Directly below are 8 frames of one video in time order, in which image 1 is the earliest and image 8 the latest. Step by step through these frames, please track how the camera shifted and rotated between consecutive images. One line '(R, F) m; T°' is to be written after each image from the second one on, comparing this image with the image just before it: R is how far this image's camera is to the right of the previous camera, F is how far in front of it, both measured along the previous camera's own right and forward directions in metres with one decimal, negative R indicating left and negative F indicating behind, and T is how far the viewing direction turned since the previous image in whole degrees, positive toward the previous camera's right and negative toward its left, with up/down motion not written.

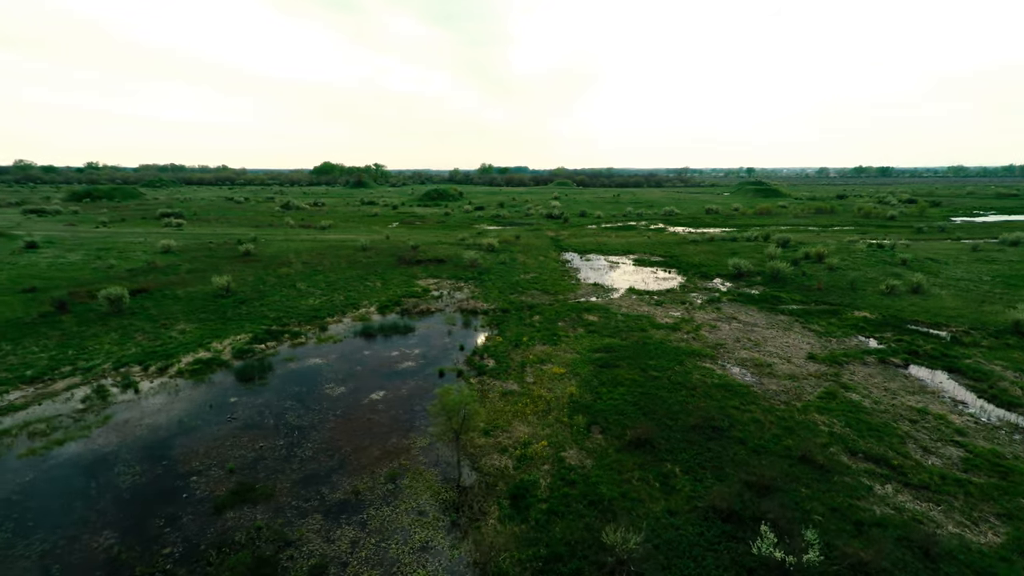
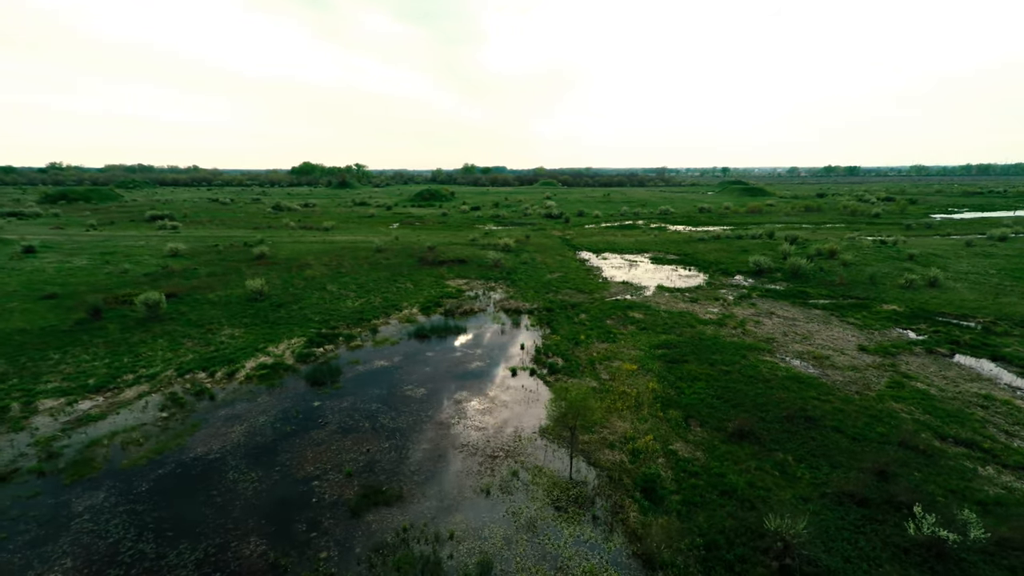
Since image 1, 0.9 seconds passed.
(-4.0, -0.2) m; +3°
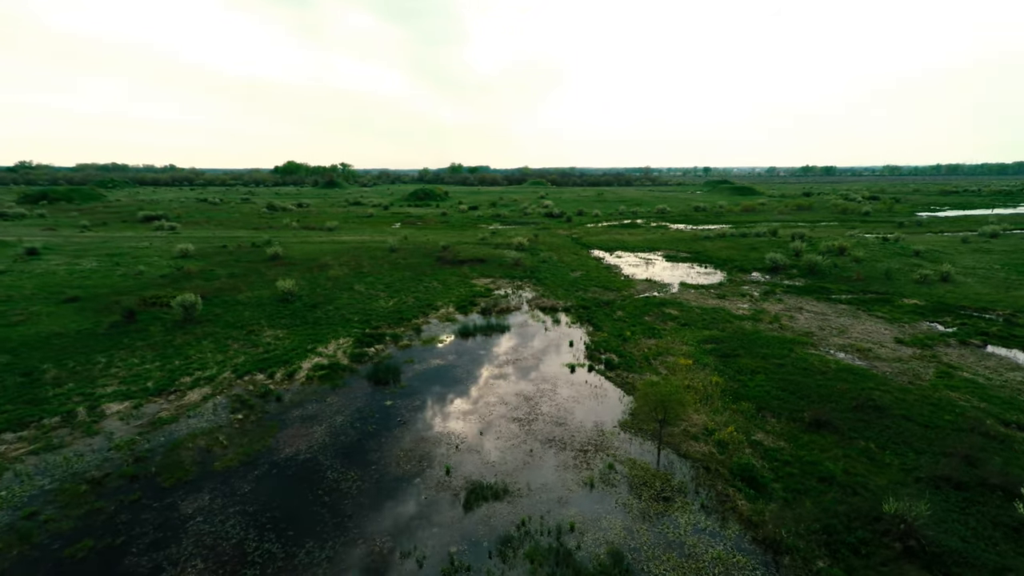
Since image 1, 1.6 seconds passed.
(-3.3, -0.2) m; +2°
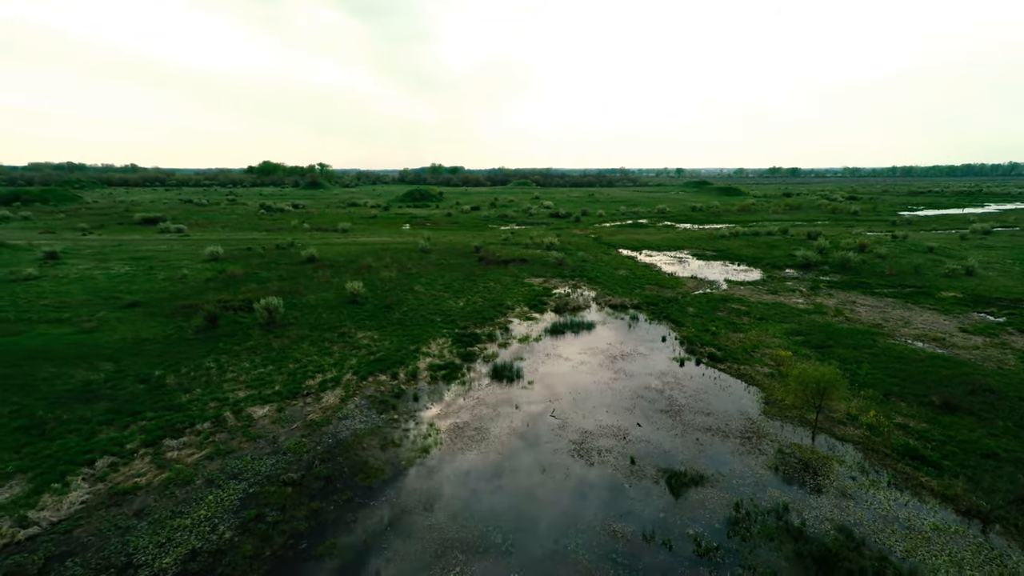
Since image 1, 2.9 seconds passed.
(-6.4, -0.3) m; +3°
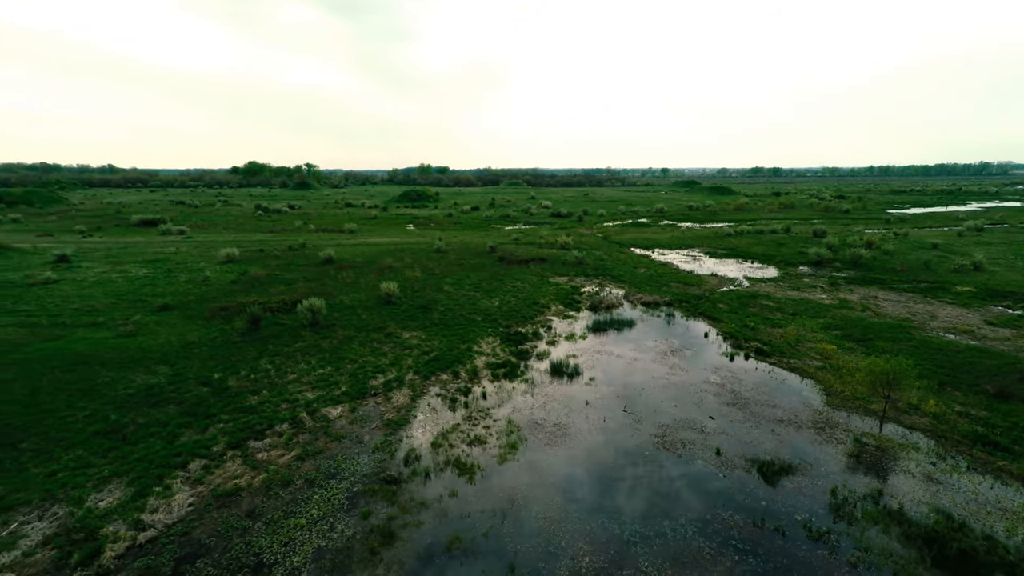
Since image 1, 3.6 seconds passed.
(-3.2, -0.2) m; +2°
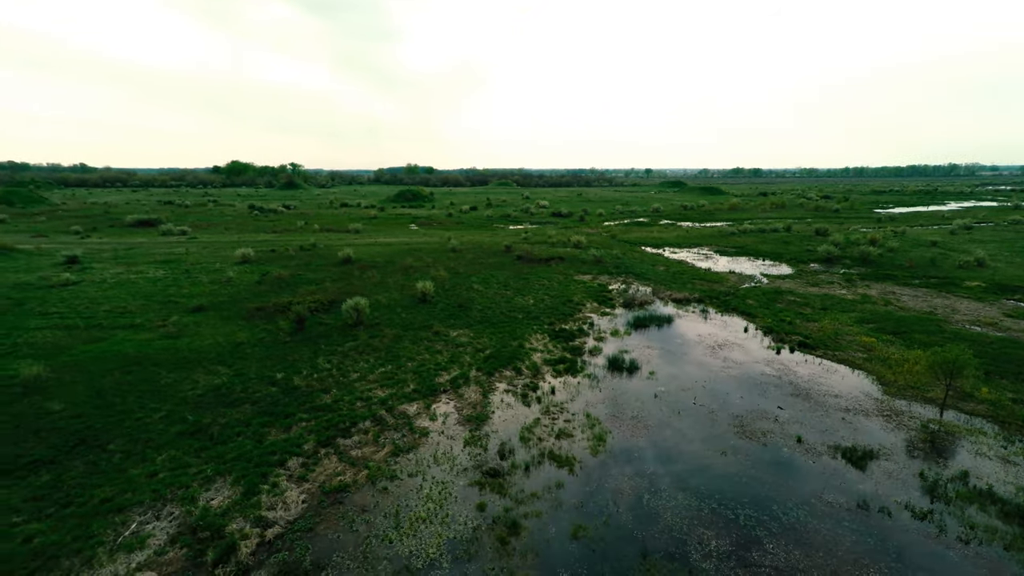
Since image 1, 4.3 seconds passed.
(-3.4, -0.2) m; +2°
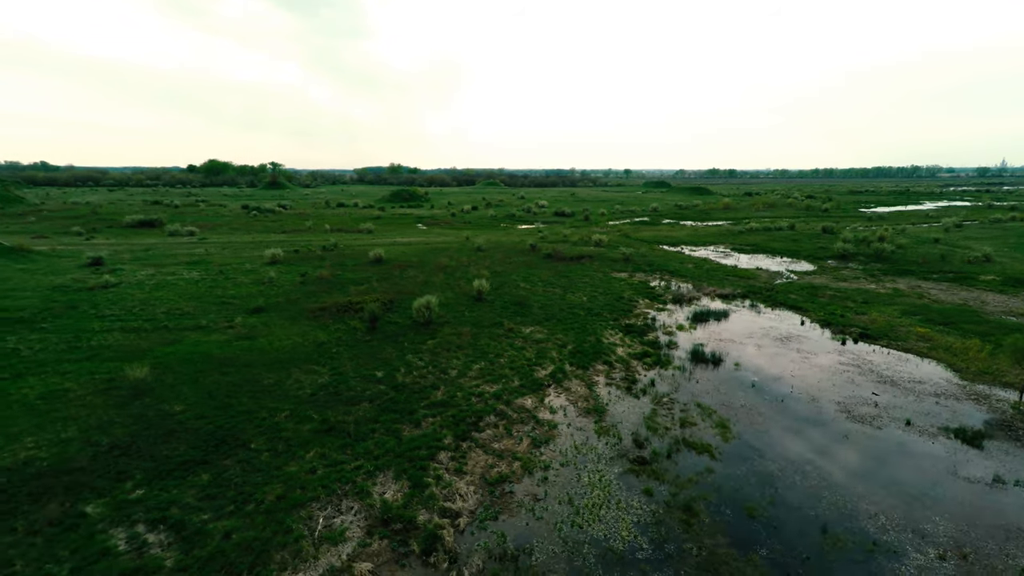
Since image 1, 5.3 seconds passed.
(-5.0, -0.2) m; +3°
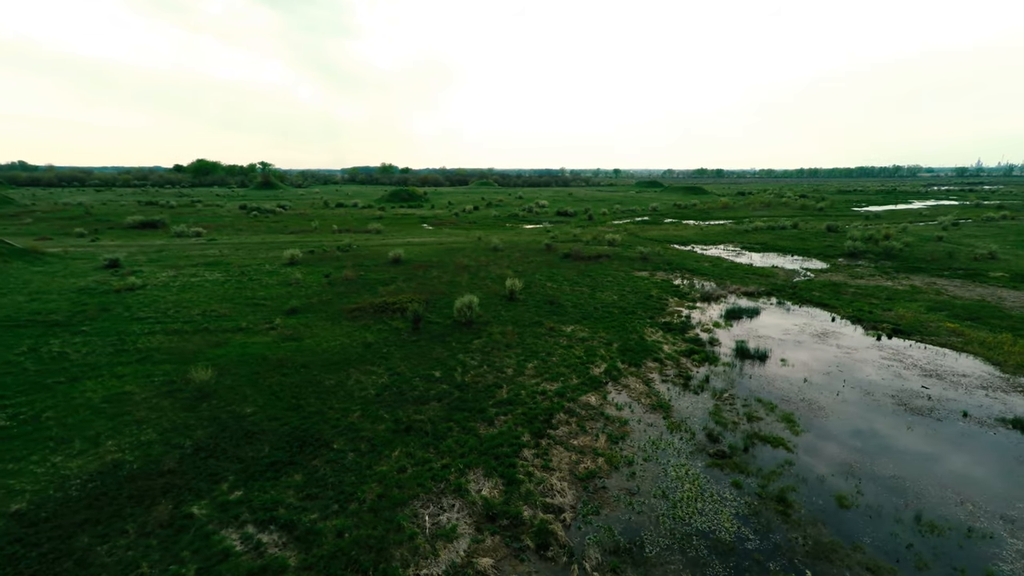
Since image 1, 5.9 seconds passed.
(-2.8, -0.1) m; +1°
